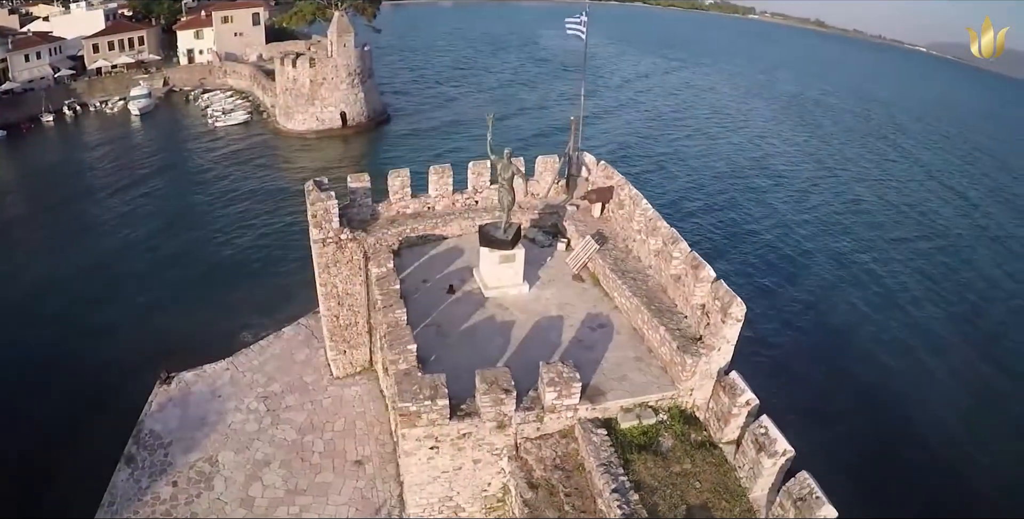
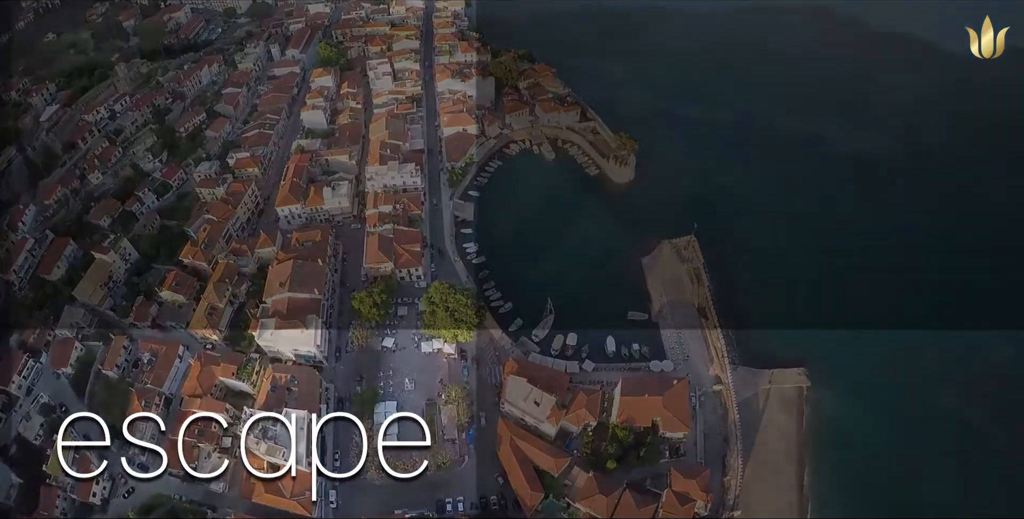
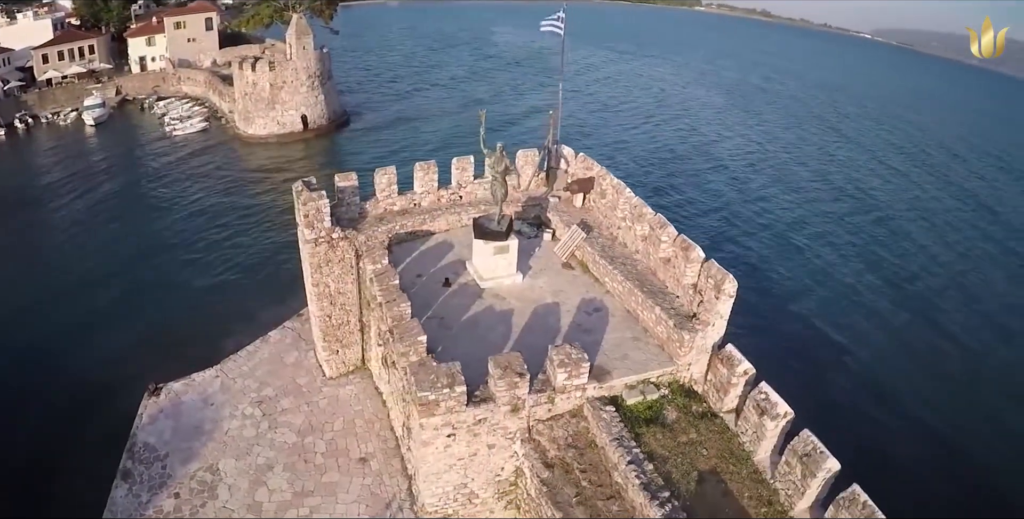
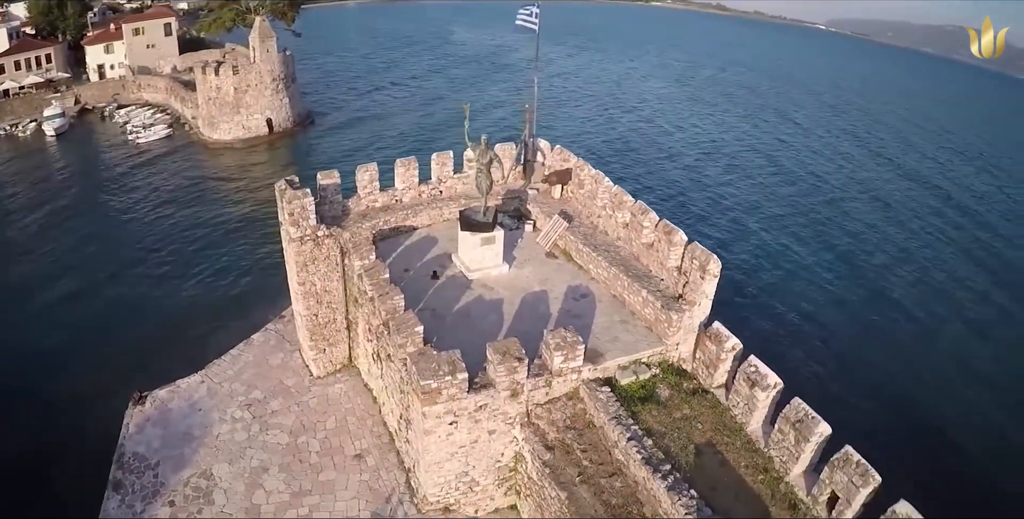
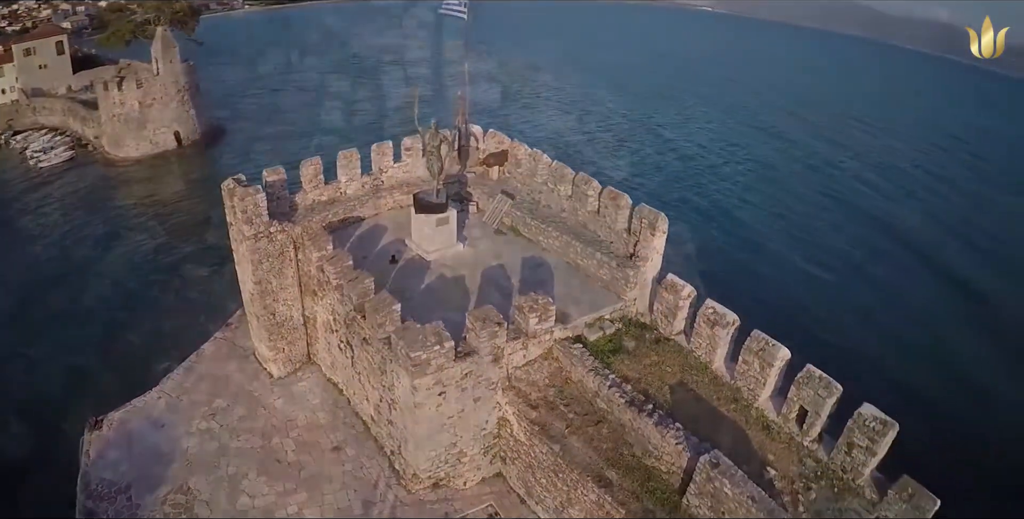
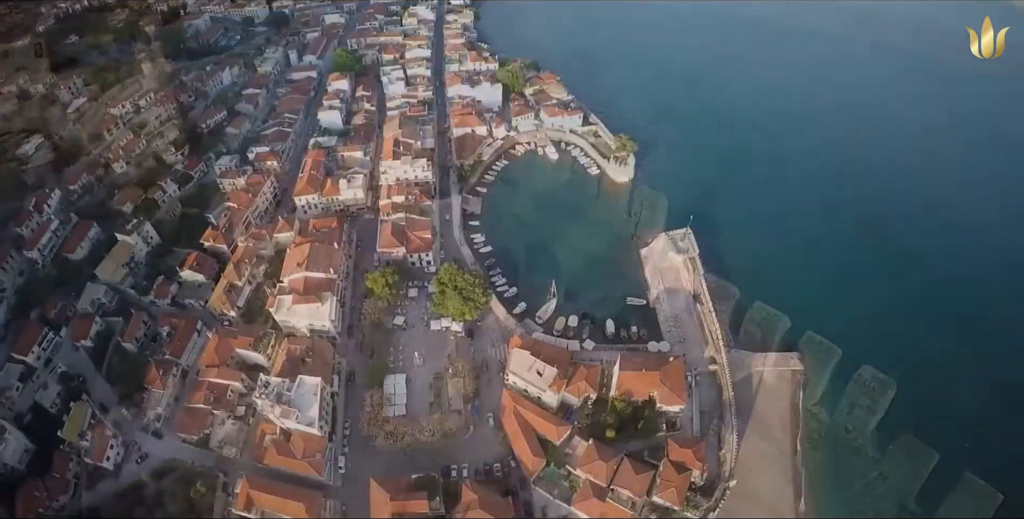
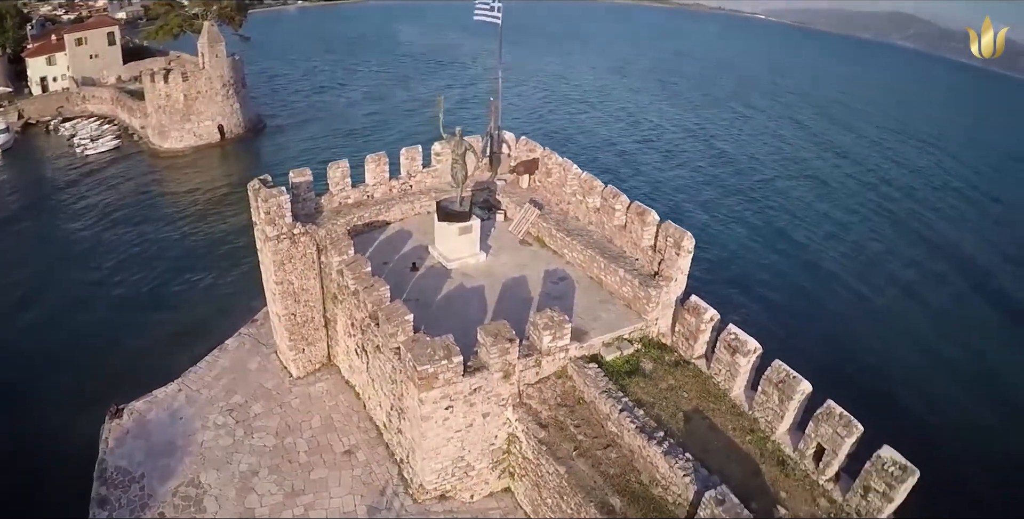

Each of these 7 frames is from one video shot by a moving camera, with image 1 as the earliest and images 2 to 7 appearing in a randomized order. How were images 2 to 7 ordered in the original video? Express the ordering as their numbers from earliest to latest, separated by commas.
3, 4, 7, 5, 6, 2
